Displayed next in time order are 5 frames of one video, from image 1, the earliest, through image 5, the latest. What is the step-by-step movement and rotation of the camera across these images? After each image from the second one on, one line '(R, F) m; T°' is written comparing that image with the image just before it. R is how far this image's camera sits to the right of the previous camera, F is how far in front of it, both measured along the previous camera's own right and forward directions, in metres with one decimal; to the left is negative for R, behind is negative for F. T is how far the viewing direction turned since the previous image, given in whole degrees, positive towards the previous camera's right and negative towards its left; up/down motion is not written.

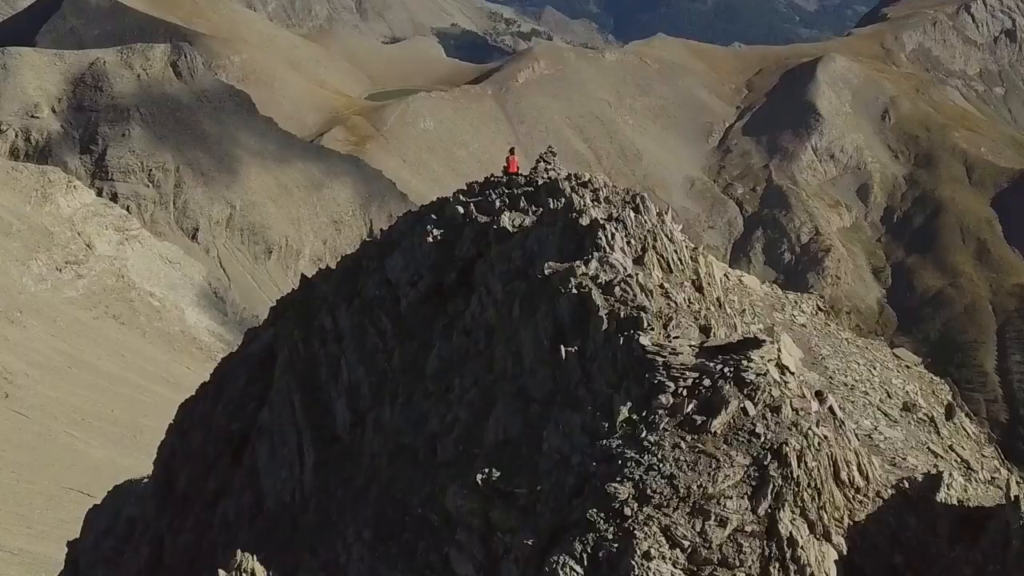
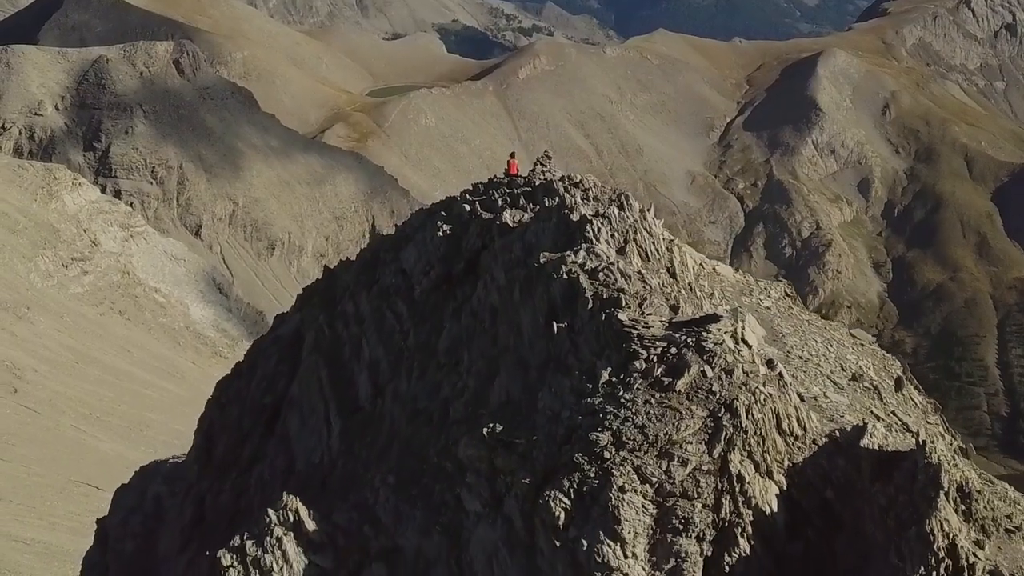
(0.0, -0.8) m; 0°
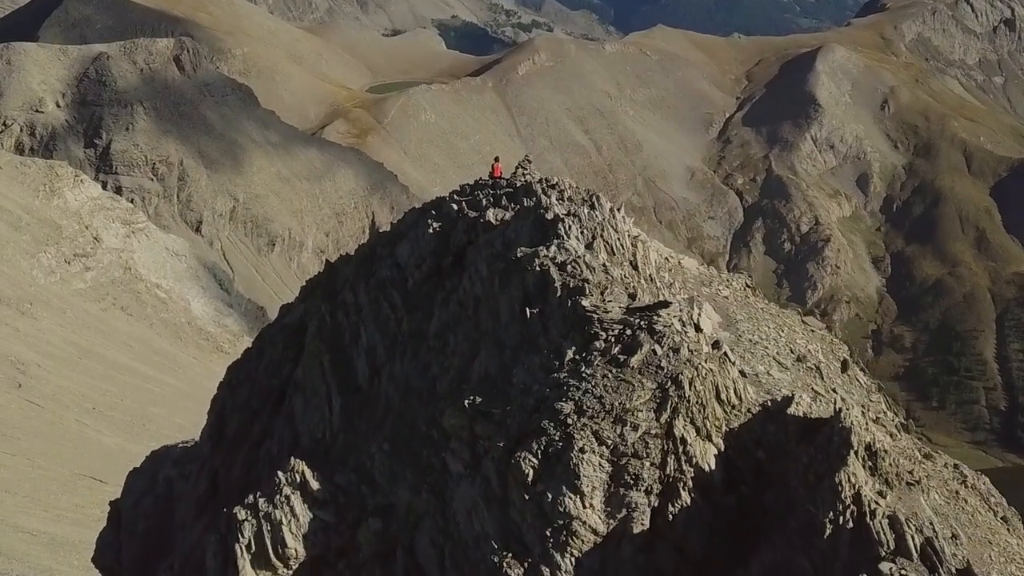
(+0.1, -0.7) m; 0°
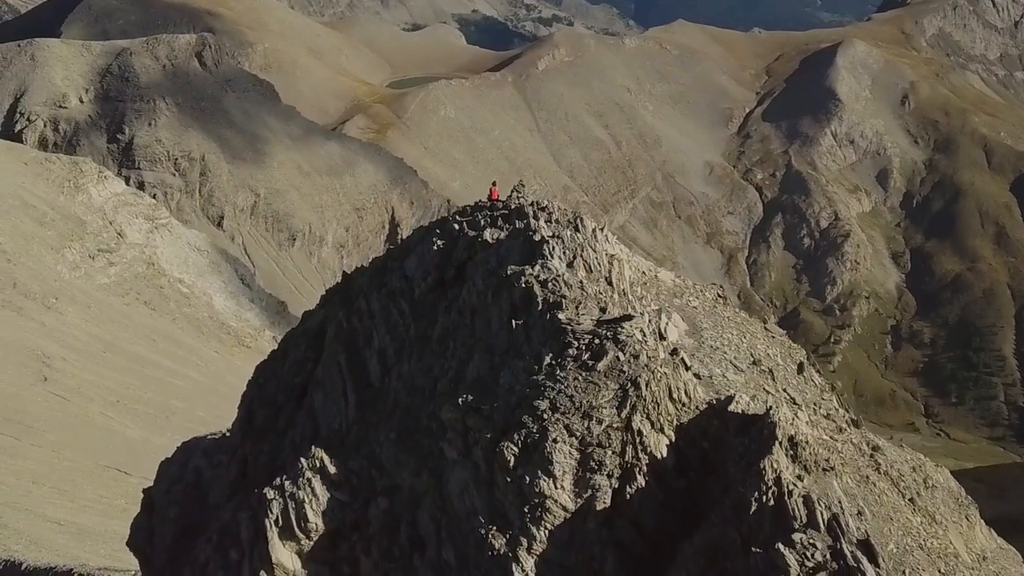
(+0.2, -0.9) m; -1°
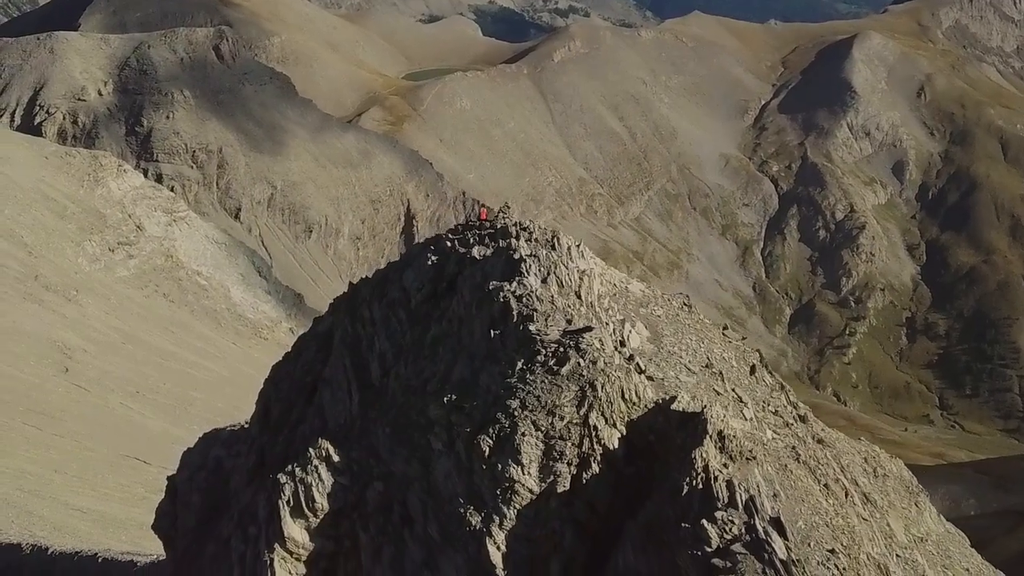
(+0.3, -1.0) m; -1°
